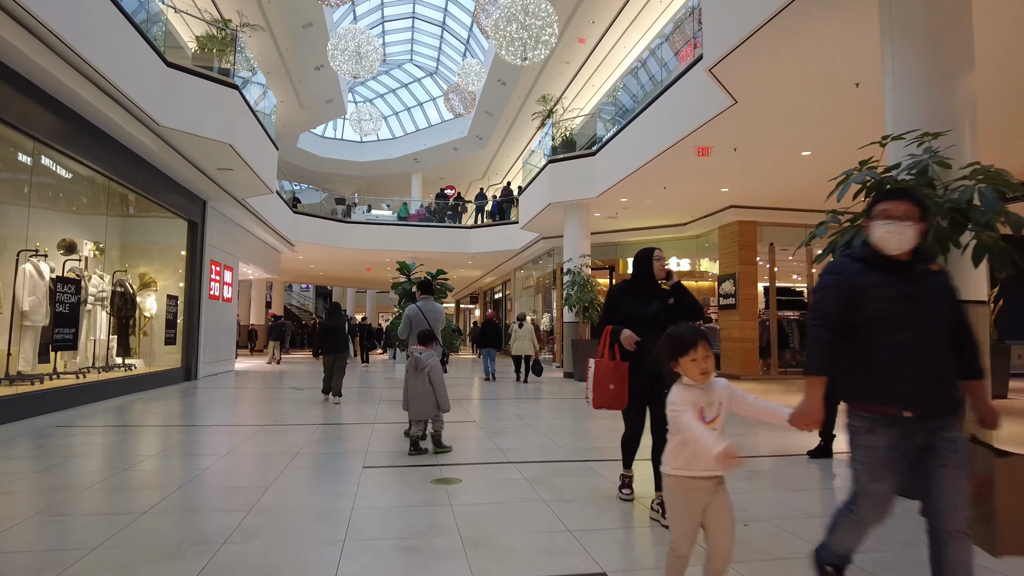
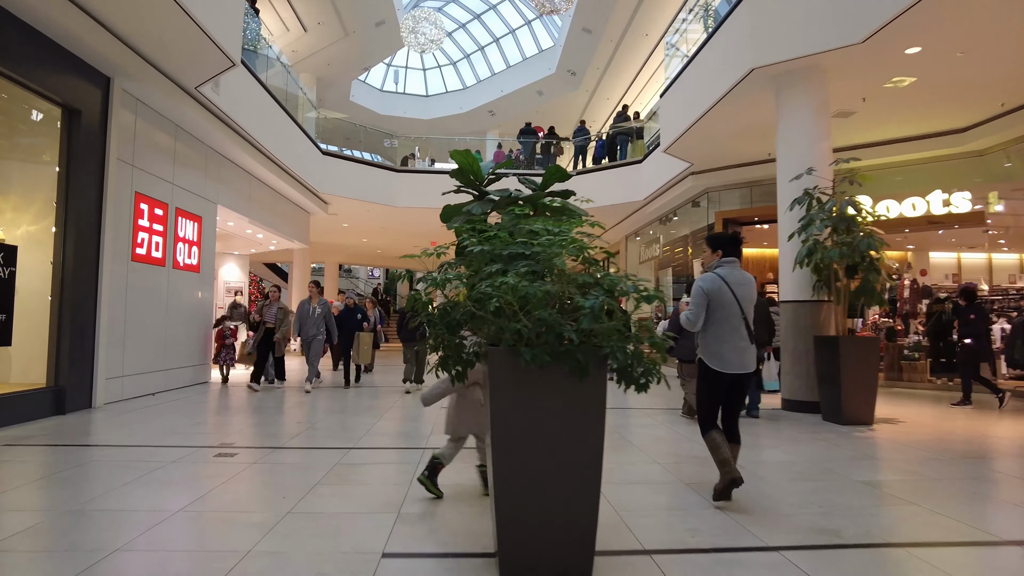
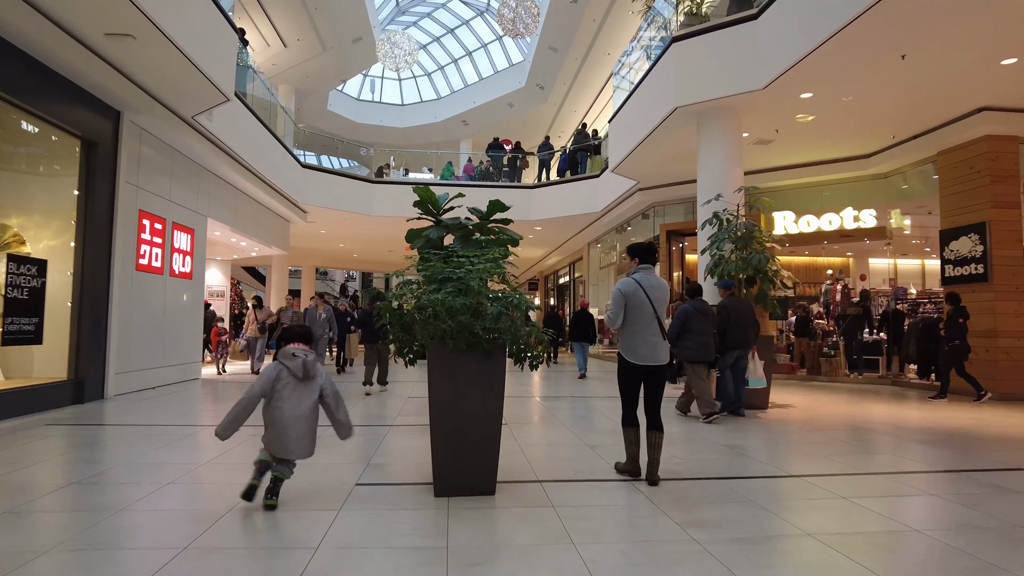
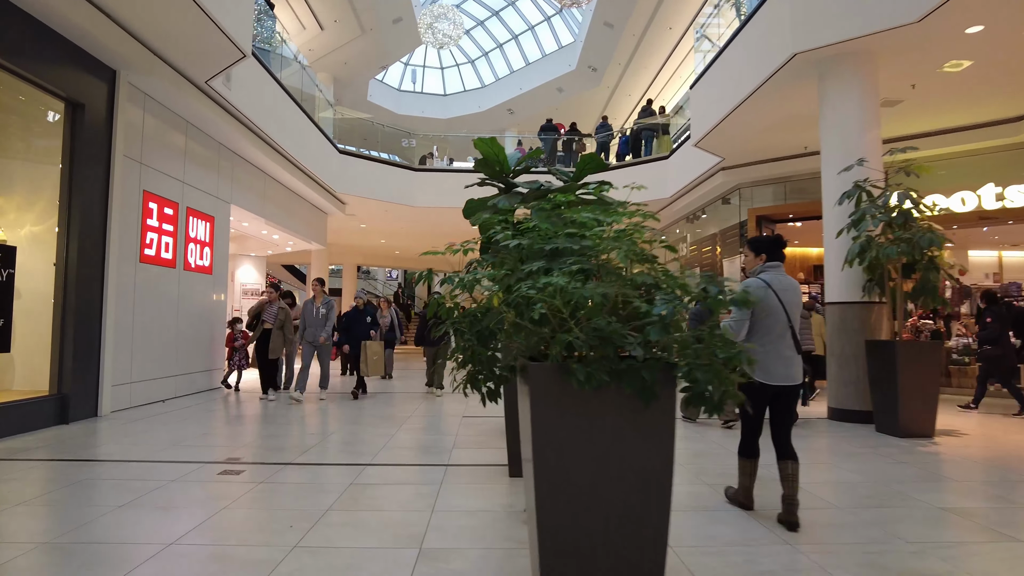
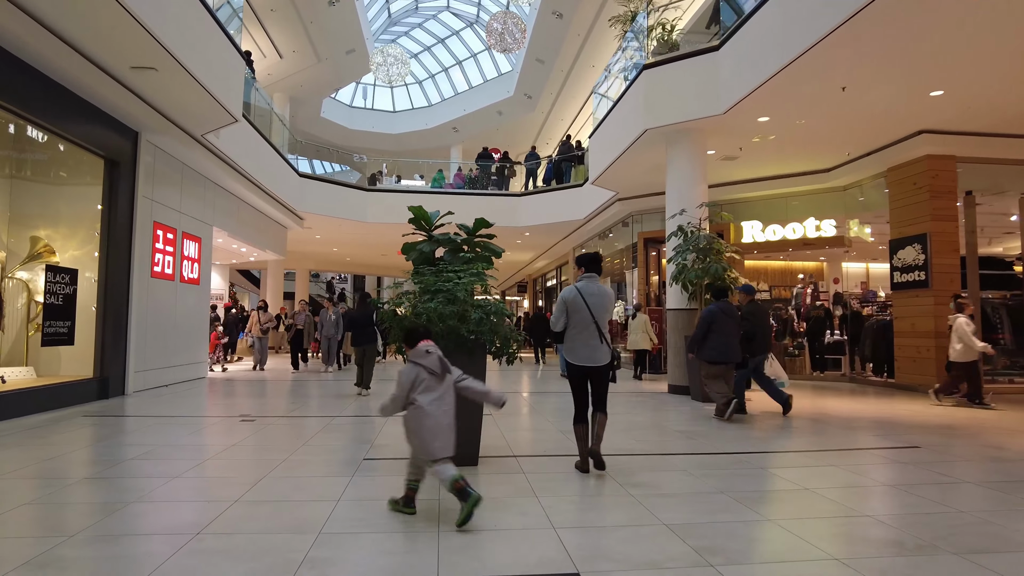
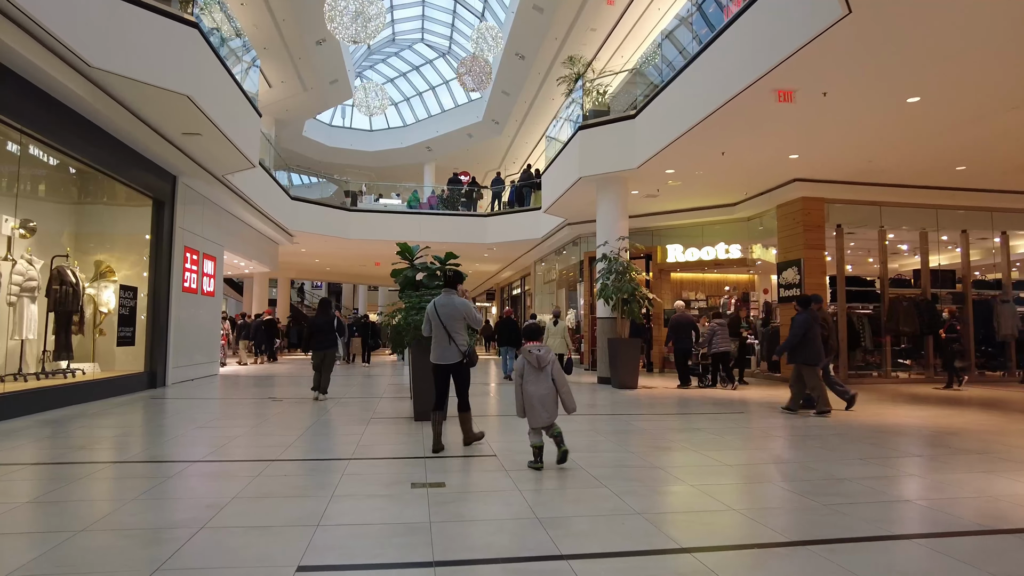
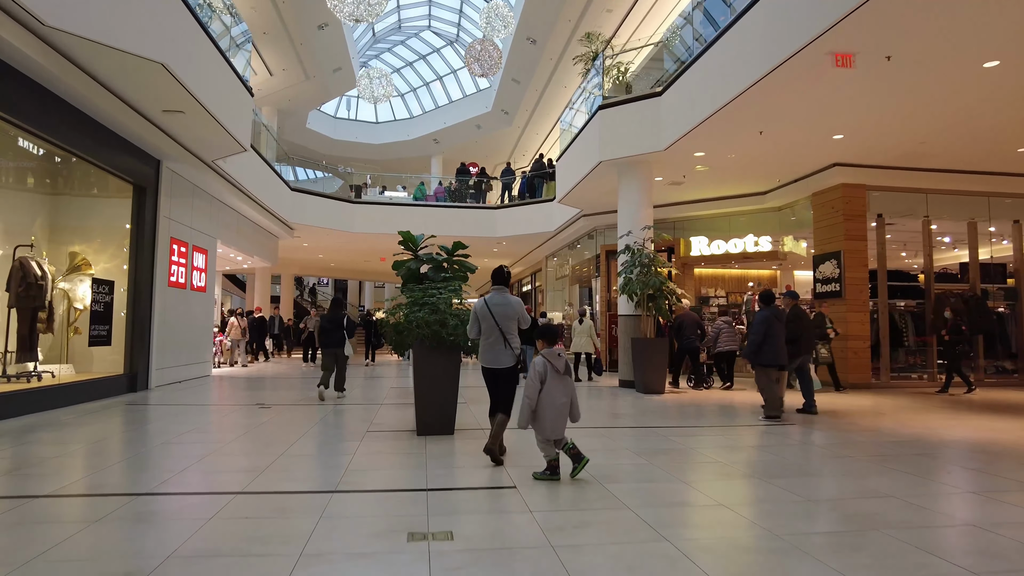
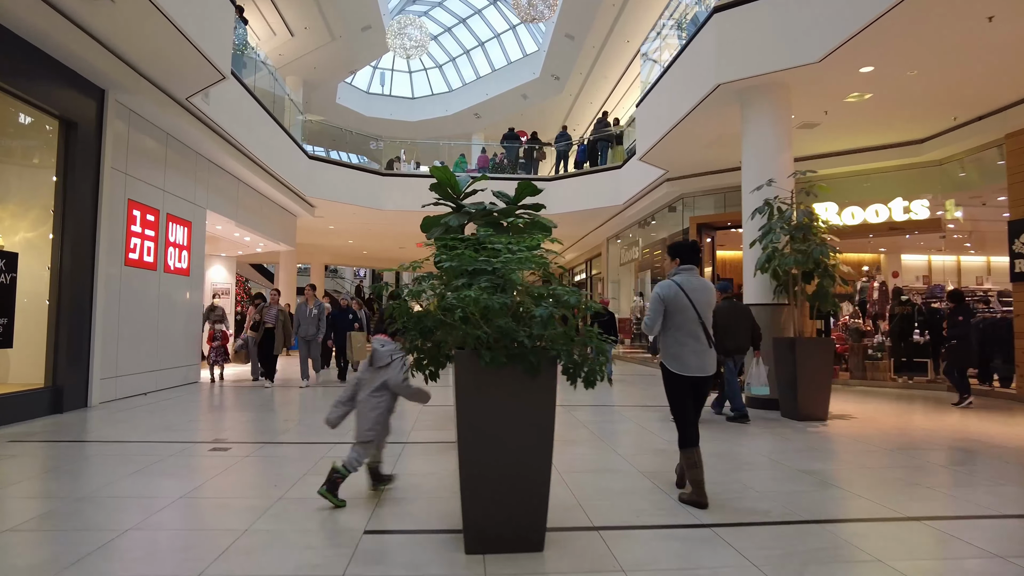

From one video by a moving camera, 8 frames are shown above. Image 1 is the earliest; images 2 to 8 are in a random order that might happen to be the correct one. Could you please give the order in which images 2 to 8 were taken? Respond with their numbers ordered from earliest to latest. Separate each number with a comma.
6, 7, 5, 3, 8, 2, 4
